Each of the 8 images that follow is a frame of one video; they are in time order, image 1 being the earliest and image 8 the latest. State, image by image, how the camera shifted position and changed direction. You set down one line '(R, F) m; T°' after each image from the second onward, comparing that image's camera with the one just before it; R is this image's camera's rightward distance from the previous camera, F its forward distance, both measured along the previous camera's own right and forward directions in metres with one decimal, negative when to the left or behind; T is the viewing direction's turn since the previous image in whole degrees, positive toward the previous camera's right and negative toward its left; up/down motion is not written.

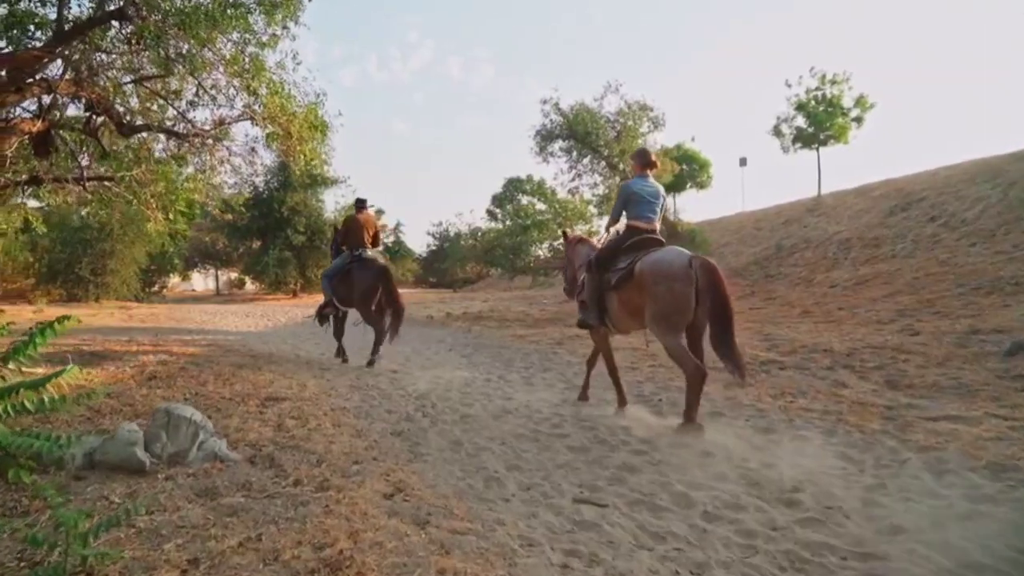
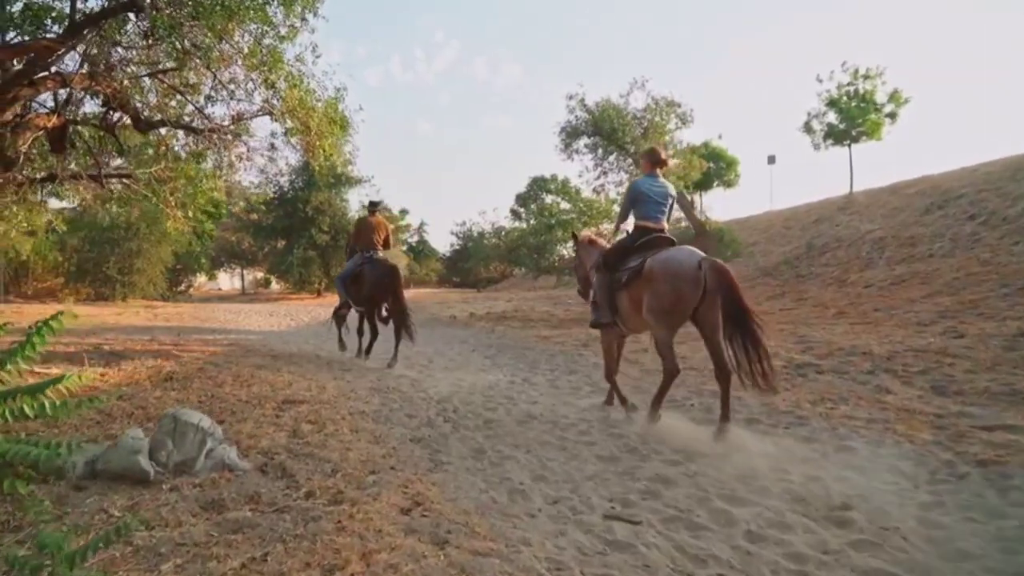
(0.0, +0.3) m; -2°
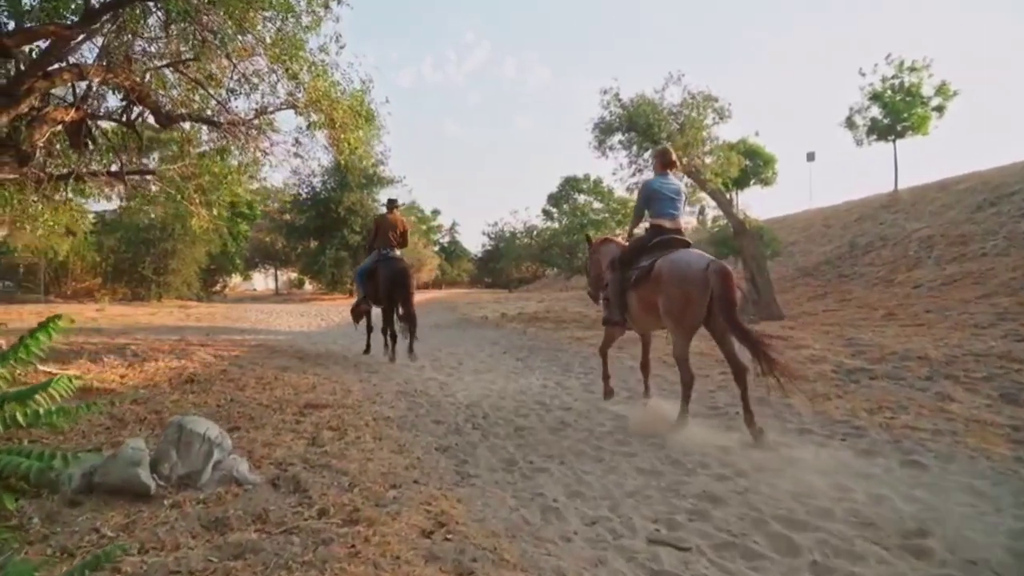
(0.0, +0.4) m; -2°
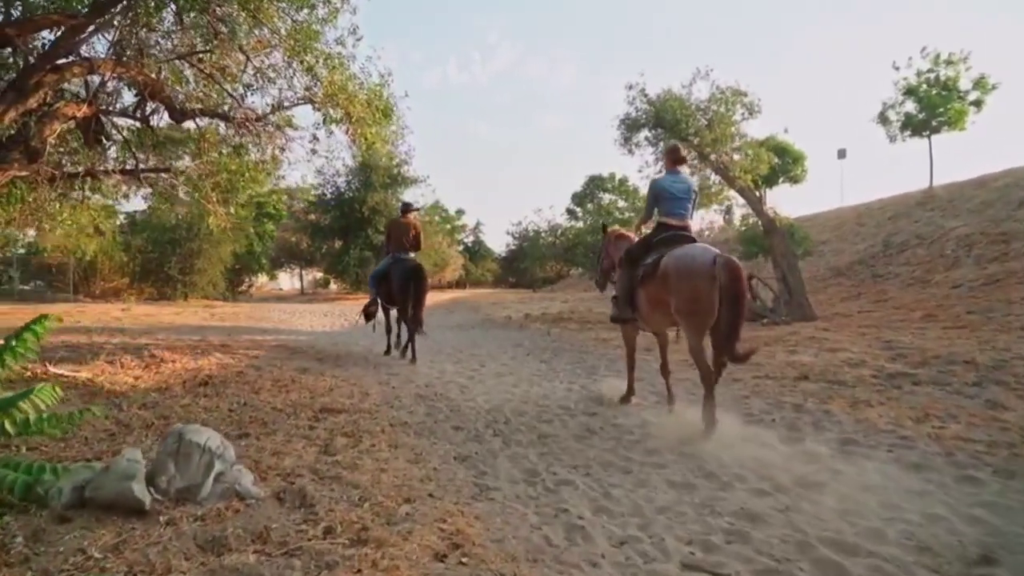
(0.0, +0.3) m; -2°
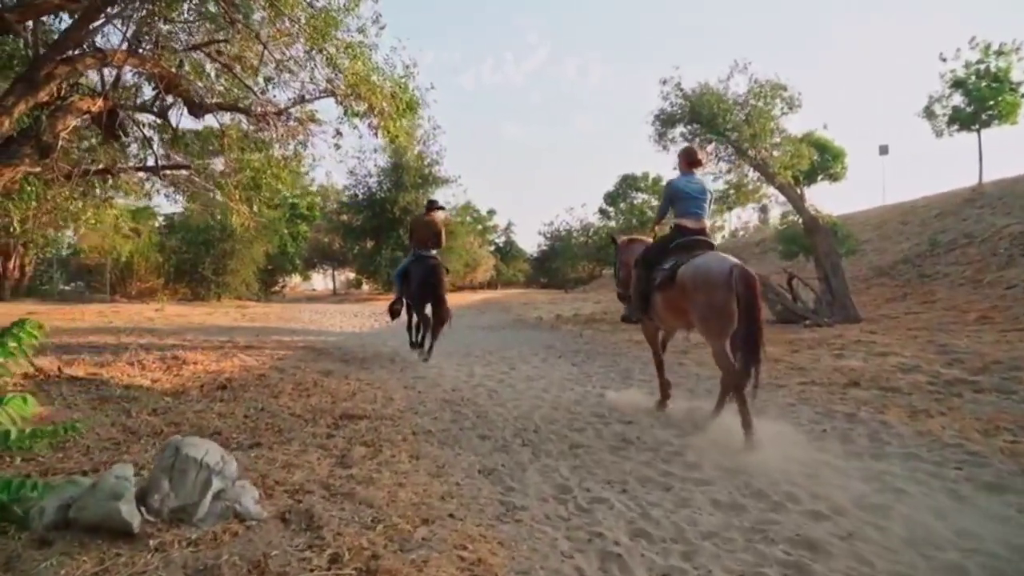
(0.0, +0.4) m; -2°
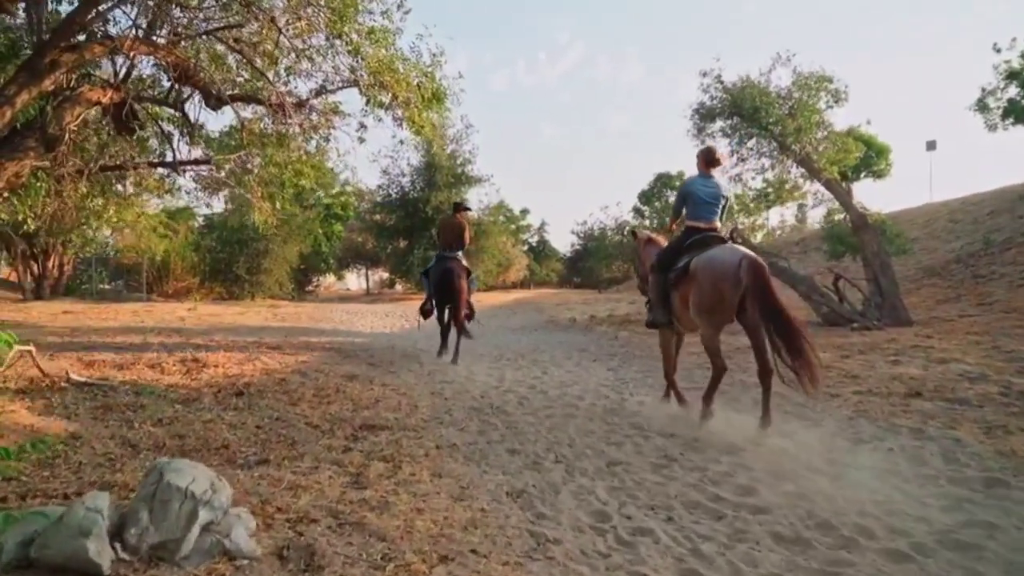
(0.0, +0.5) m; -3°
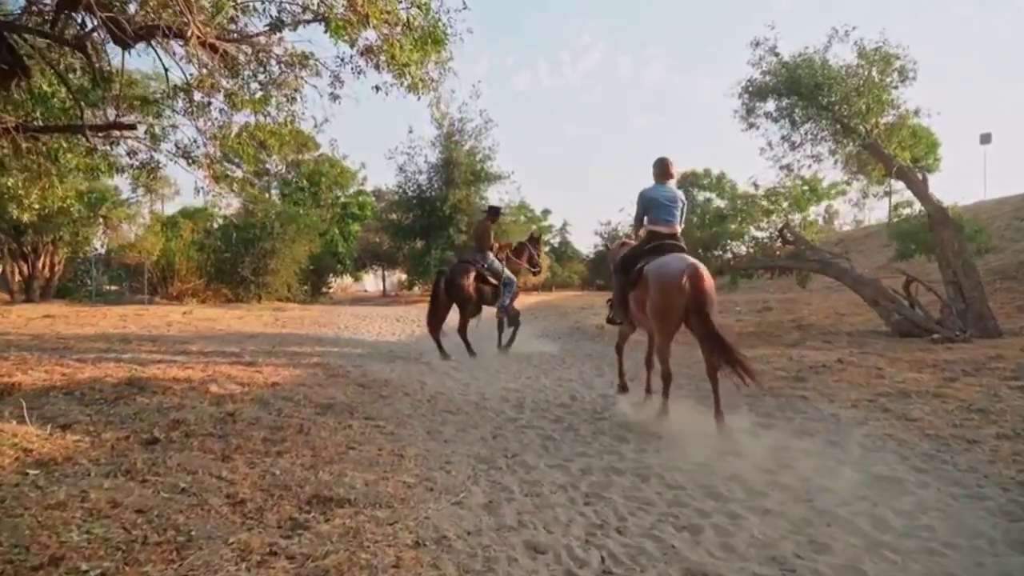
(0.0, +2.0) m; -2°
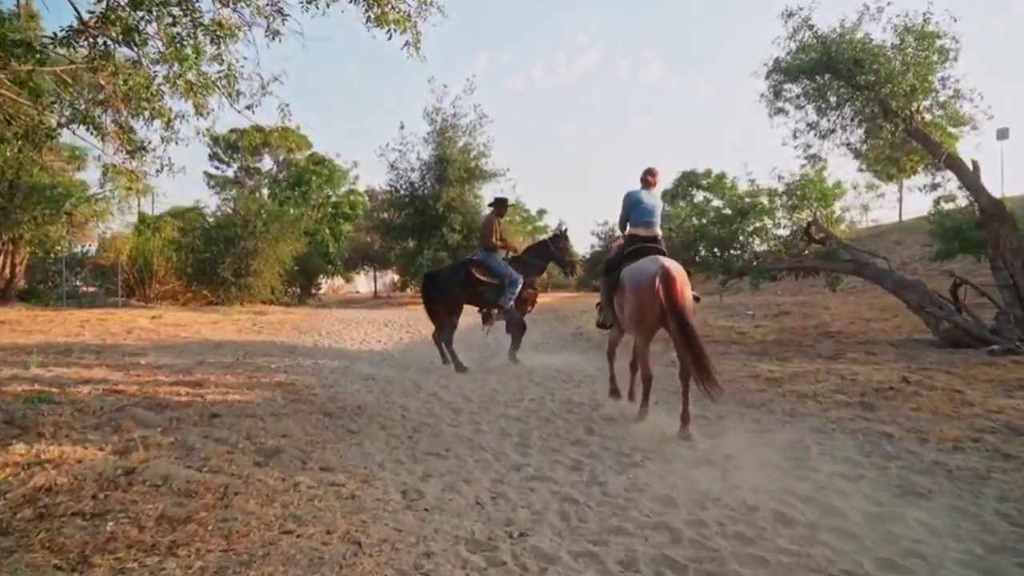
(-0.1, +1.7) m; 0°
